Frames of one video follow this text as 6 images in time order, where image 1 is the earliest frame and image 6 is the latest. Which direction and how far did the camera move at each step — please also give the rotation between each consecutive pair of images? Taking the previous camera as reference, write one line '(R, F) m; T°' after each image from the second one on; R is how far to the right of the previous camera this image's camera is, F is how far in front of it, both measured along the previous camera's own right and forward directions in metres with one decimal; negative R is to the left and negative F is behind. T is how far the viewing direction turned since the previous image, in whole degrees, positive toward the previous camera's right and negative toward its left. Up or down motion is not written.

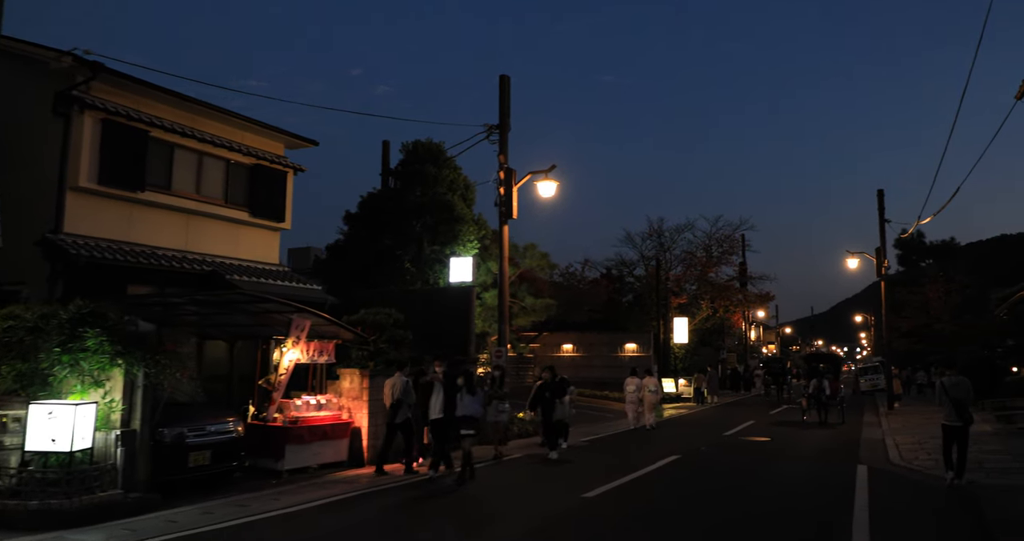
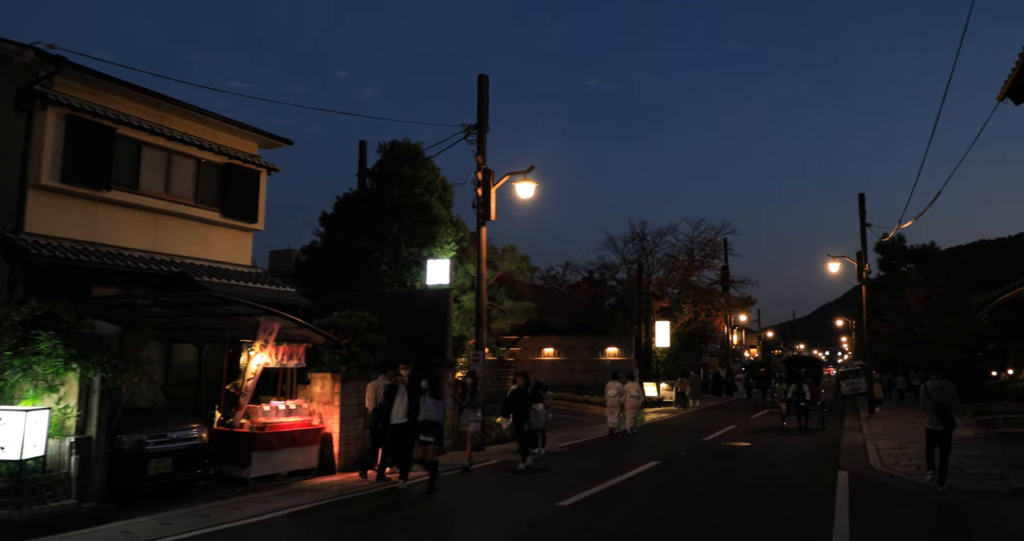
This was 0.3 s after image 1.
(+0.2, +0.3) m; +1°
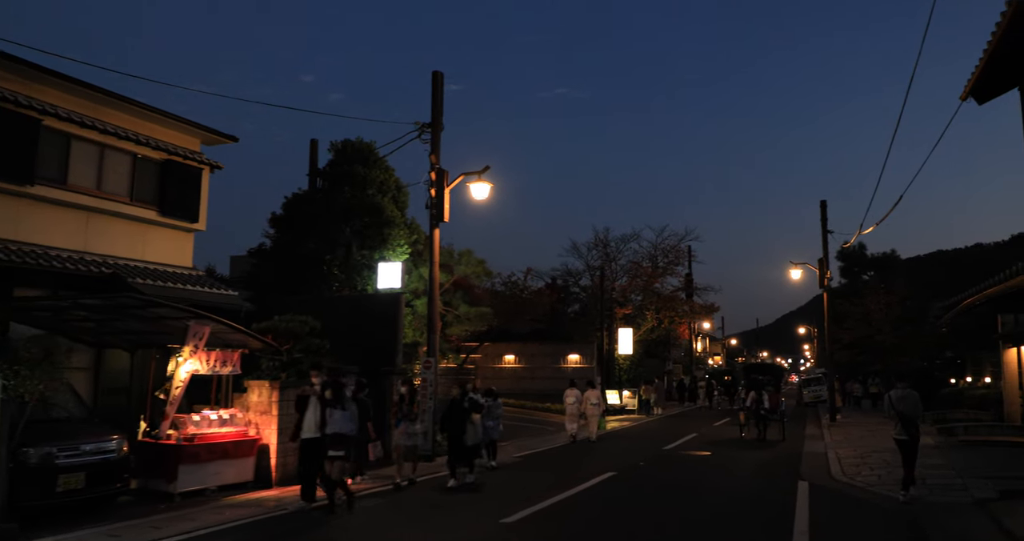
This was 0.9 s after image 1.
(+0.3, +0.7) m; +2°
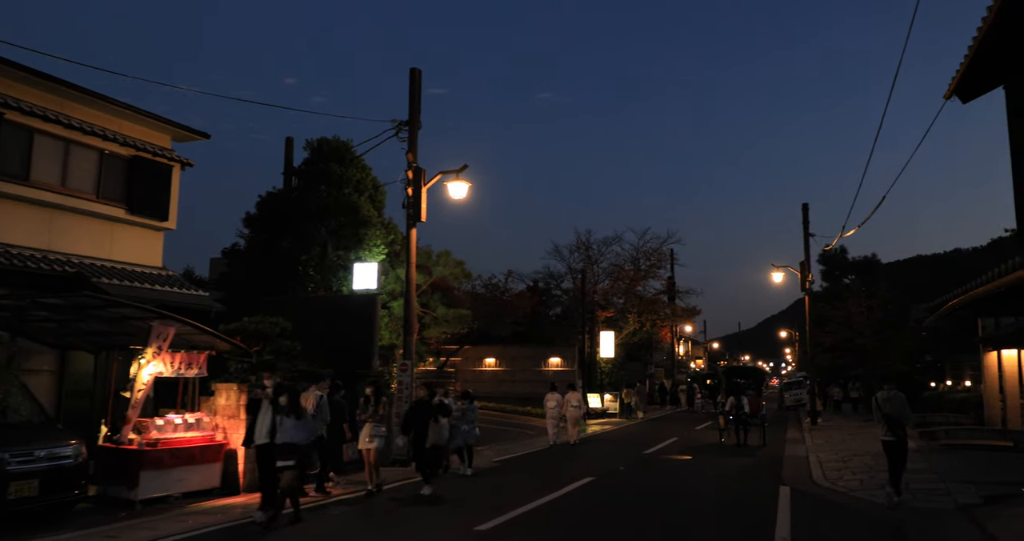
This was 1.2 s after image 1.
(+0.1, +0.3) m; +1°
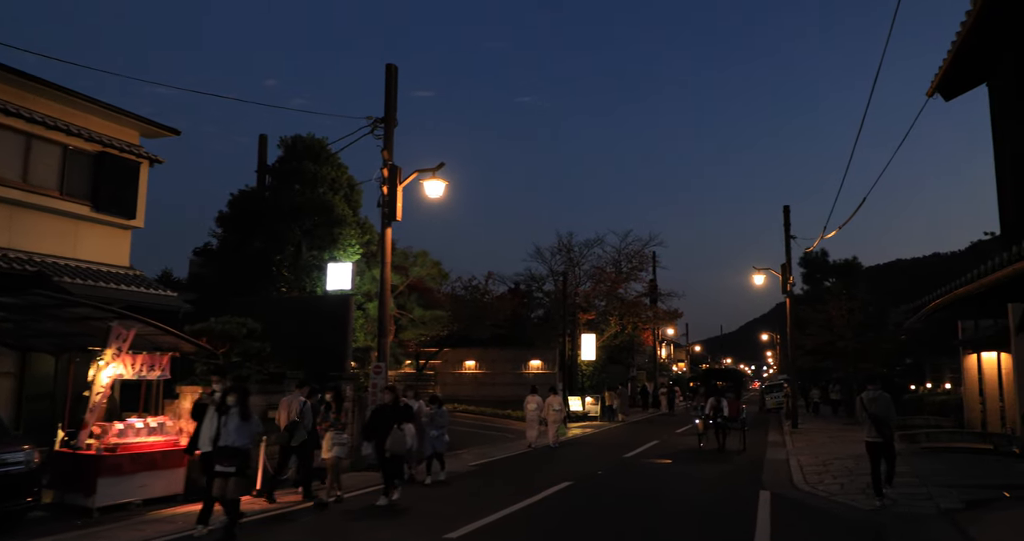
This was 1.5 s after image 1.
(+0.1, +0.3) m; +1°
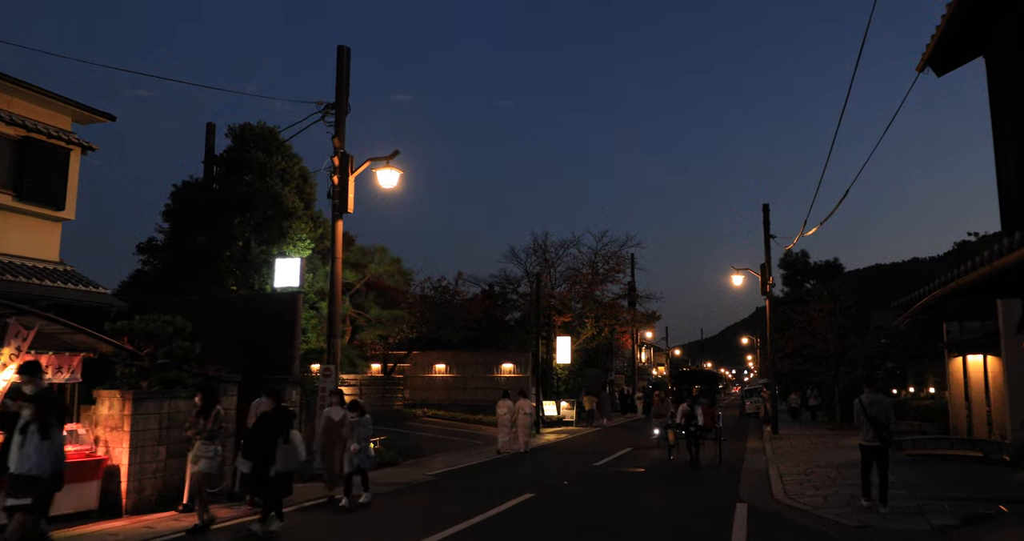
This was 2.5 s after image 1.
(+0.4, +1.2) m; +1°
